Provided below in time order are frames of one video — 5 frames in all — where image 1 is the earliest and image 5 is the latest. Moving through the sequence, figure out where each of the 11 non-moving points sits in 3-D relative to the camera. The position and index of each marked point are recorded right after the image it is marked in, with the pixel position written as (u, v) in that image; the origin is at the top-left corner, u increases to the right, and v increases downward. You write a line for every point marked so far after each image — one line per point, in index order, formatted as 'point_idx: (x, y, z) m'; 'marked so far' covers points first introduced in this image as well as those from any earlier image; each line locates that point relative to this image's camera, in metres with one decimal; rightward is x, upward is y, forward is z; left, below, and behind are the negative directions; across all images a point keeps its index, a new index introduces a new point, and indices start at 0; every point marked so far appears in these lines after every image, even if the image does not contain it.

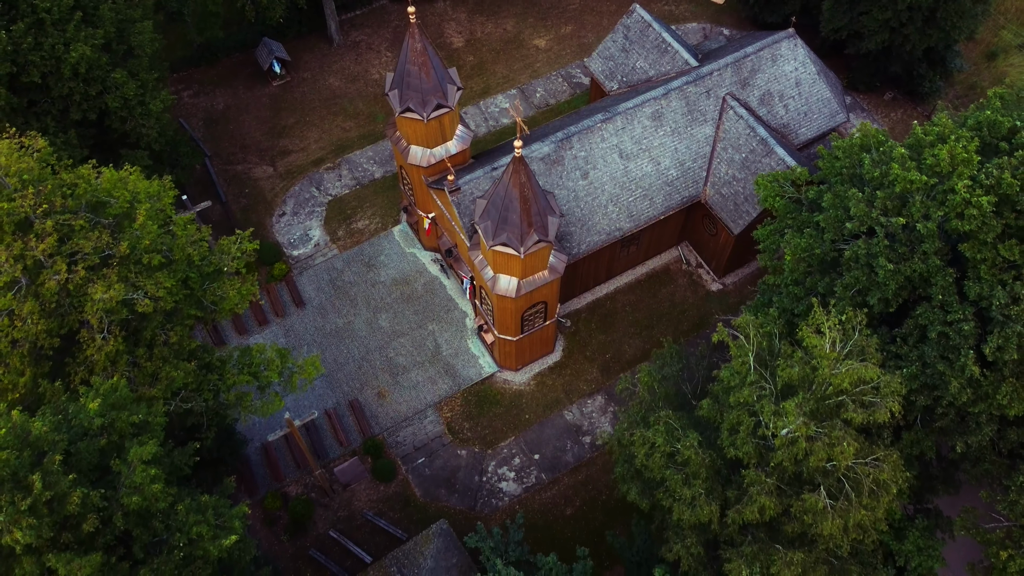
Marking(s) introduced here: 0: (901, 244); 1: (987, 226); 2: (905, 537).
0: (+11.5, +1.3, +18.2) m
1: (+13.0, +1.7, +16.7) m
2: (+12.6, -8.2, +19.8) m
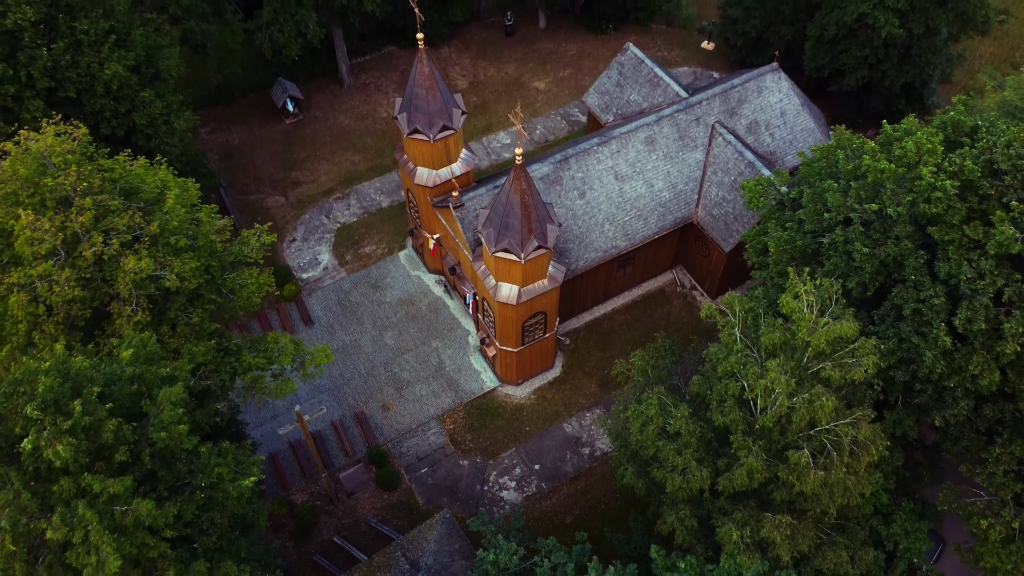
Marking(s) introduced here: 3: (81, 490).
0: (+11.5, +1.8, +19.6) m
1: (+13.0, +2.3, +18.1) m
2: (+12.6, -7.8, +20.3) m
3: (-8.7, -4.0, +12.4) m
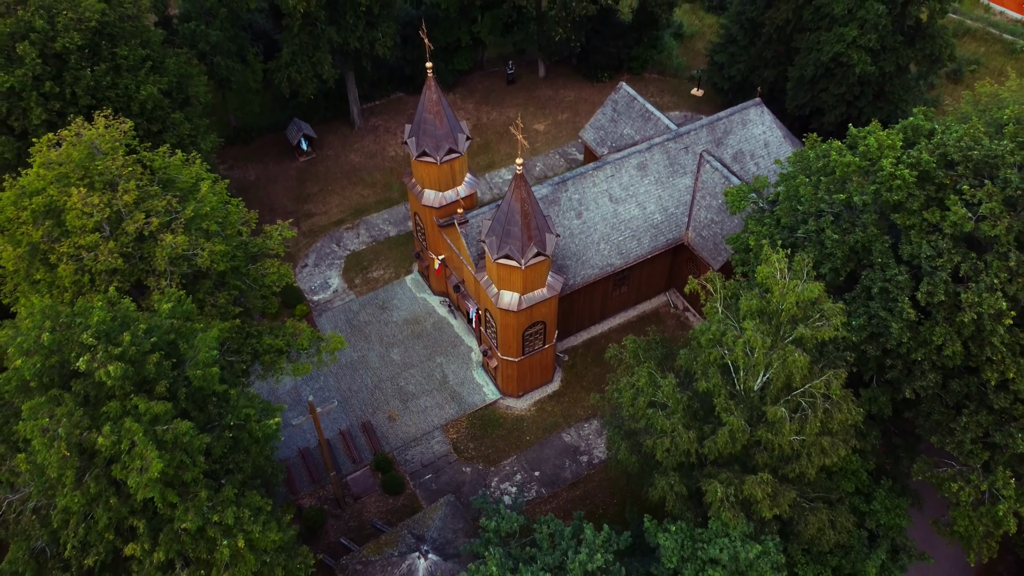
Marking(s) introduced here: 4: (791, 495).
0: (+11.5, +2.4, +21.5) m
1: (+13.0, +2.9, +20.1) m
2: (+12.6, -7.3, +21.4) m
3: (-8.7, -2.7, +13.8) m
4: (+8.2, -6.1, +18.1) m
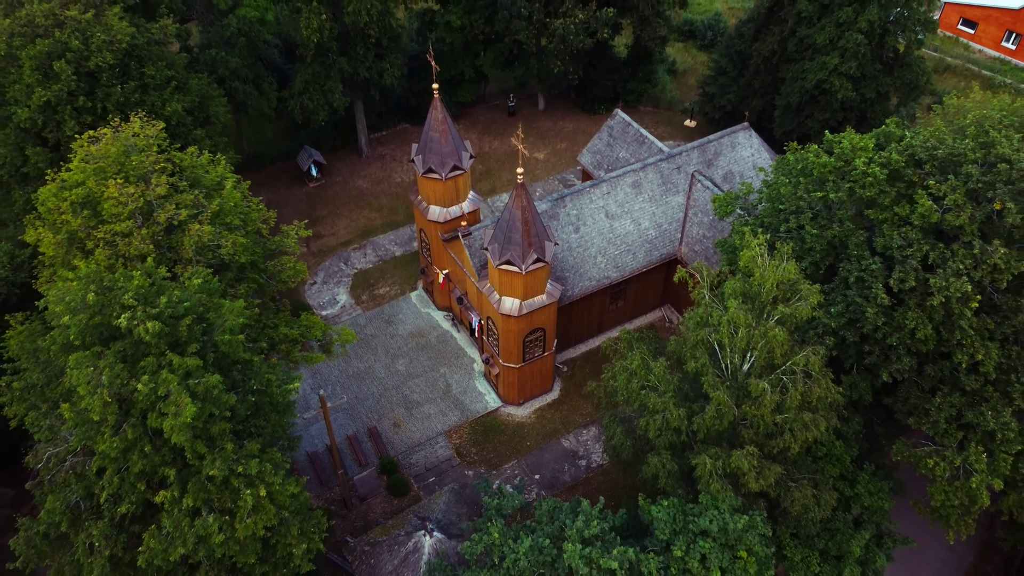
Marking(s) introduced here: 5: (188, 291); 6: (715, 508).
0: (+11.6, +2.6, +23.1) m
1: (+13.1, +3.3, +21.7) m
2: (+12.6, -7.0, +22.3) m
3: (-8.6, -2.0, +15.1) m
4: (+8.3, -5.6, +19.2) m
5: (-9.1, -0.1, +17.3) m
6: (+6.4, -7.0, +19.4) m
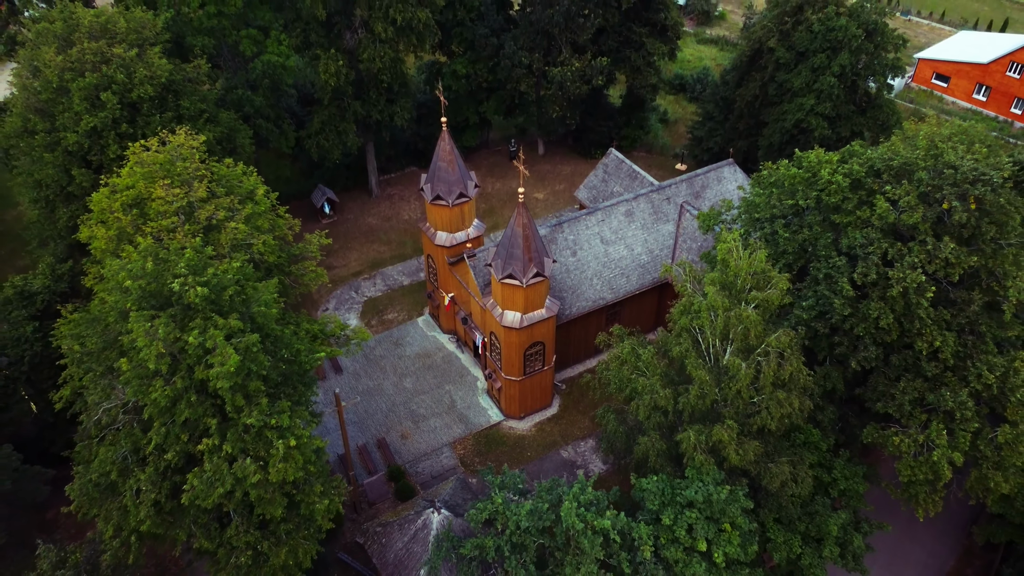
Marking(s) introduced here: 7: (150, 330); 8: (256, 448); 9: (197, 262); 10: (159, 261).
0: (+11.7, +2.6, +25.6) m
1: (+13.1, +3.4, +24.3) m
2: (+12.7, -6.9, +24.0) m
3: (-8.6, -1.2, +17.2) m
4: (+8.3, -5.2, +21.0) m
5: (-9.0, +0.5, +19.6) m
6: (+6.5, -6.6, +21.1) m
7: (-9.8, -1.2, +16.6) m
8: (-7.1, -4.4, +16.9) m
9: (-9.6, +0.7, +18.7) m
10: (-10.6, +0.7, +18.4) m
